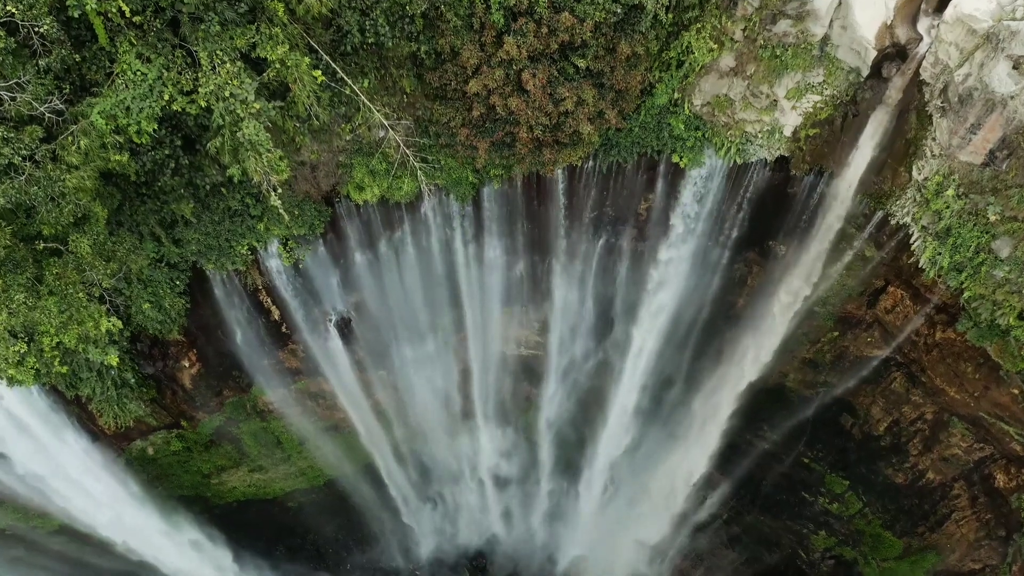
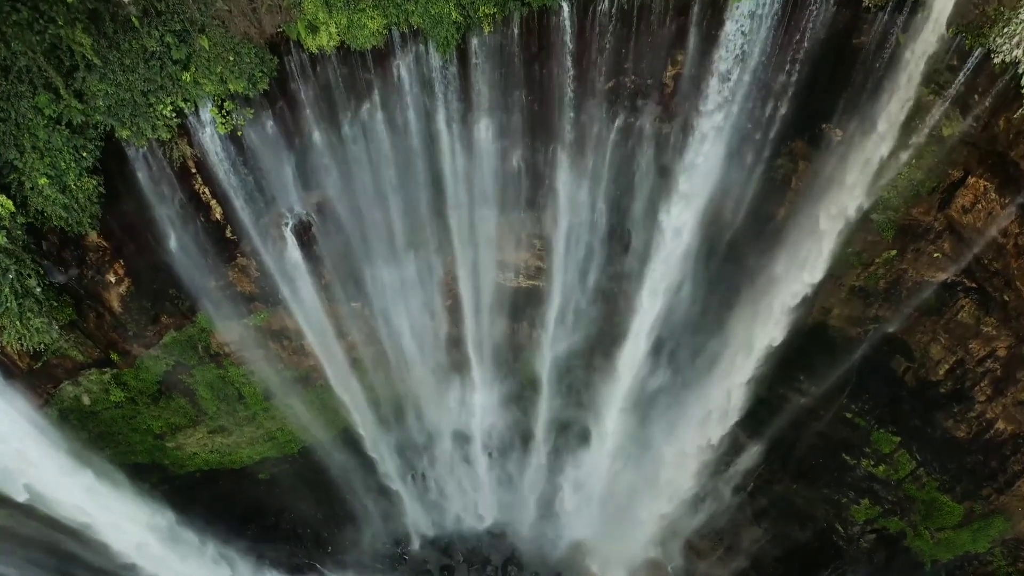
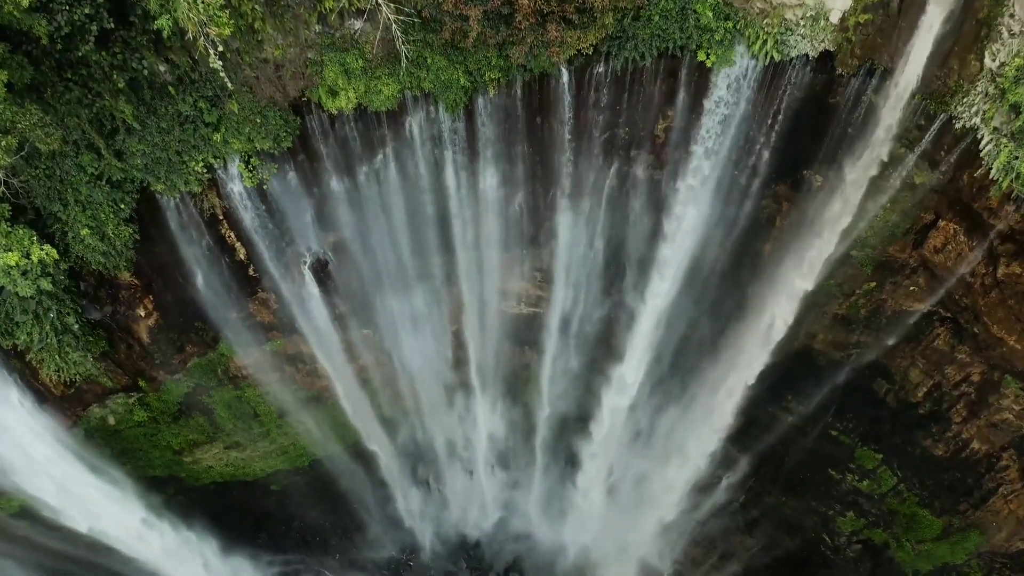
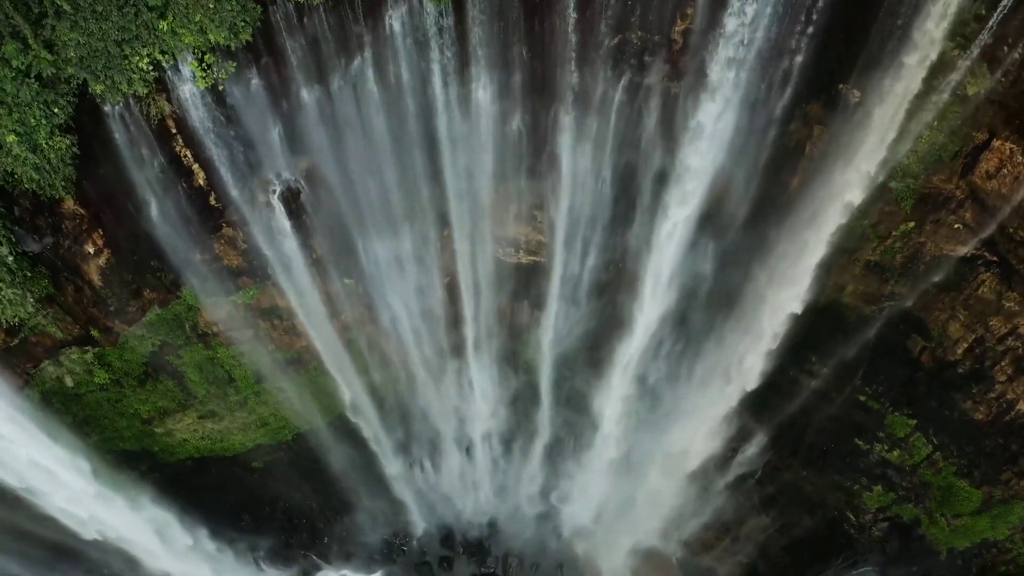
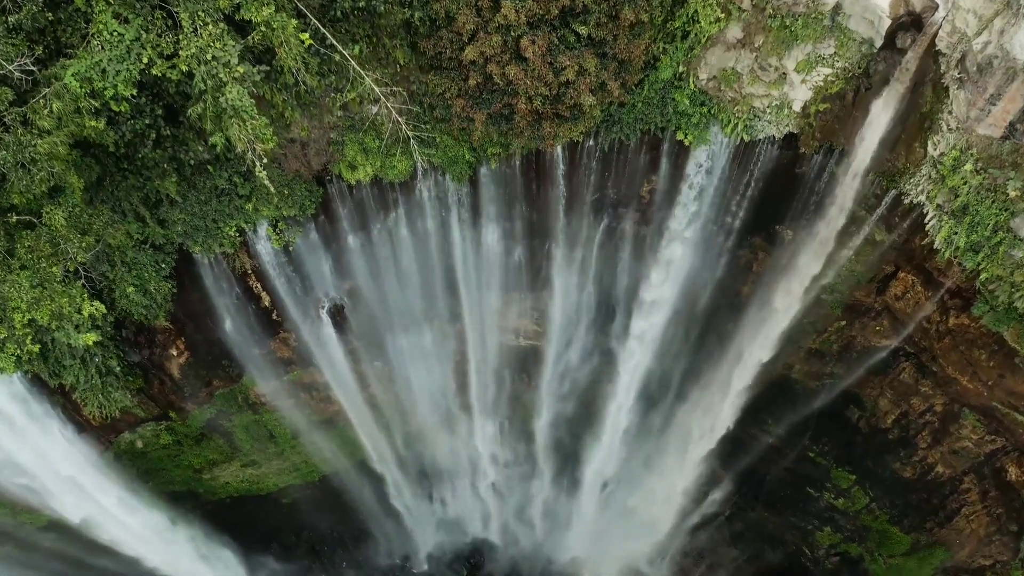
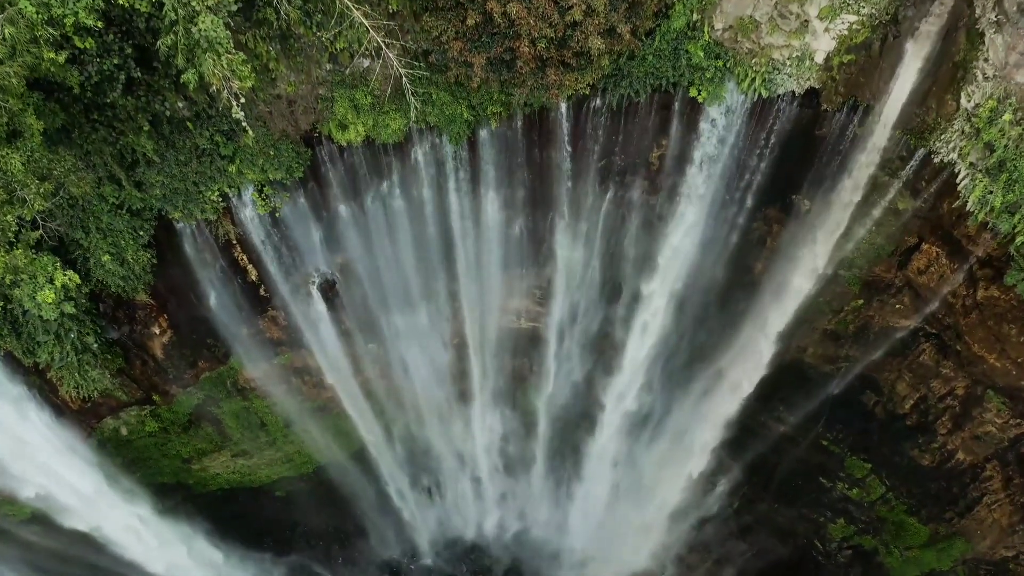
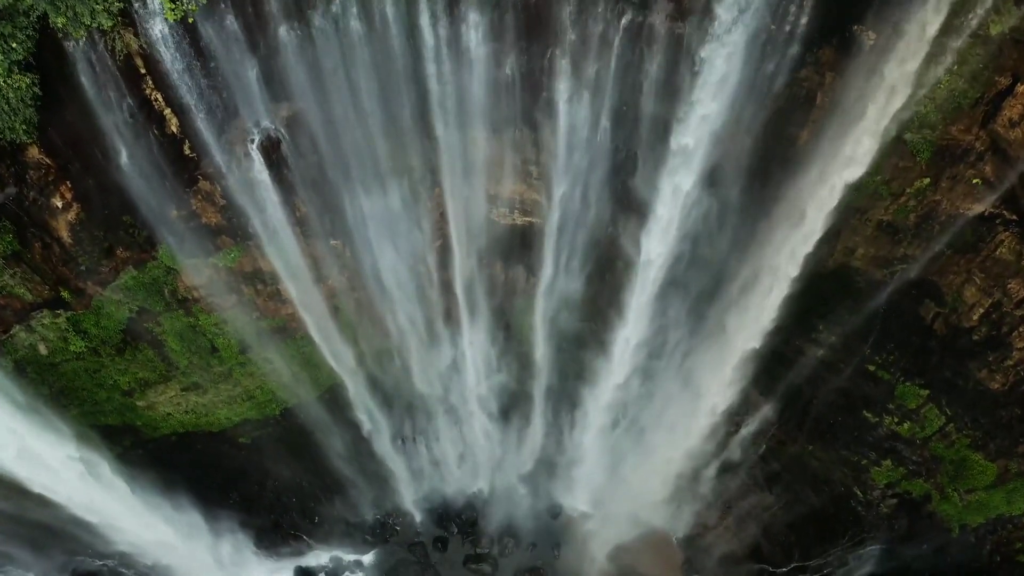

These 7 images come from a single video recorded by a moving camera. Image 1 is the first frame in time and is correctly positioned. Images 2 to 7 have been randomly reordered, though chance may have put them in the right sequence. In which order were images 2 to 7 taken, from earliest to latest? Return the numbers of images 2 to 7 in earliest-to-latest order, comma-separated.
5, 6, 3, 2, 4, 7
